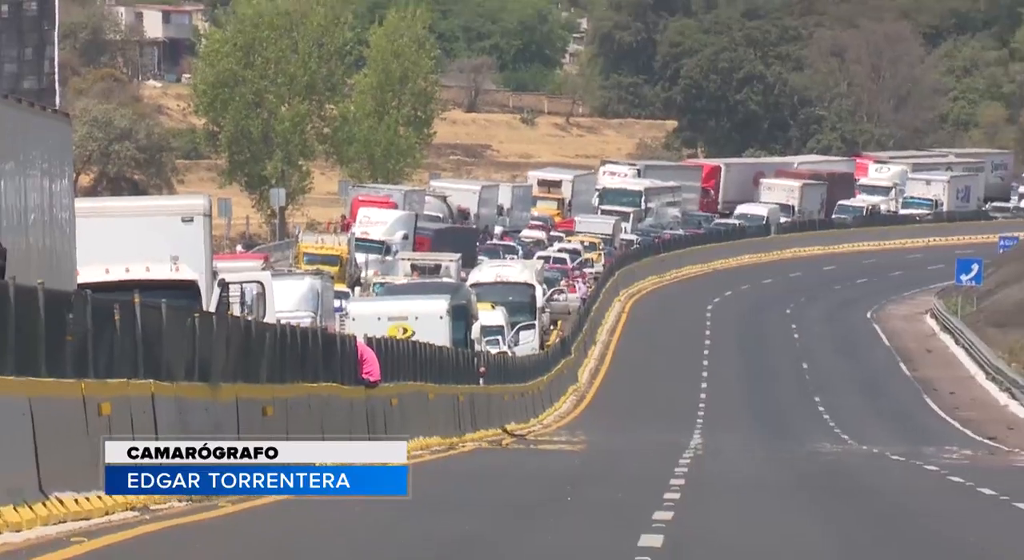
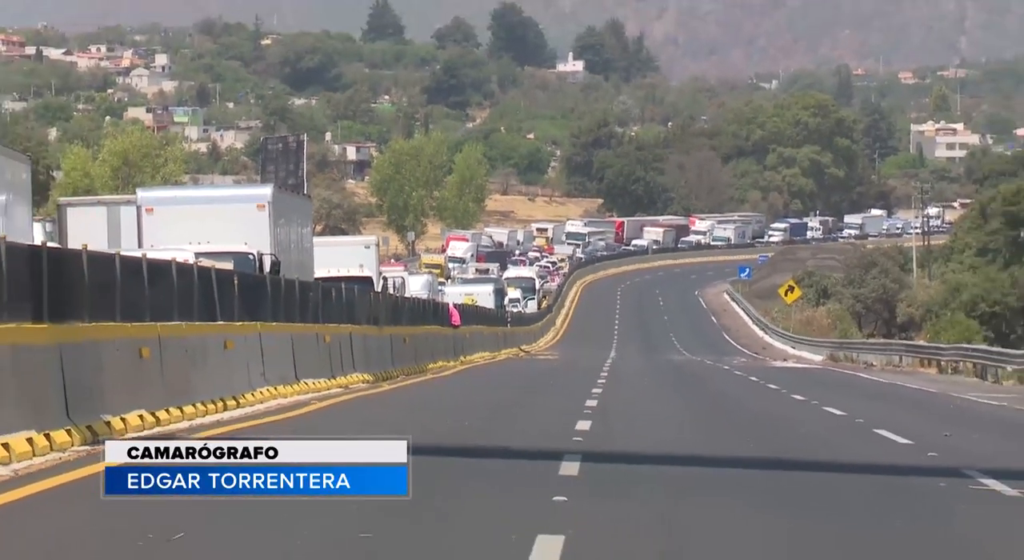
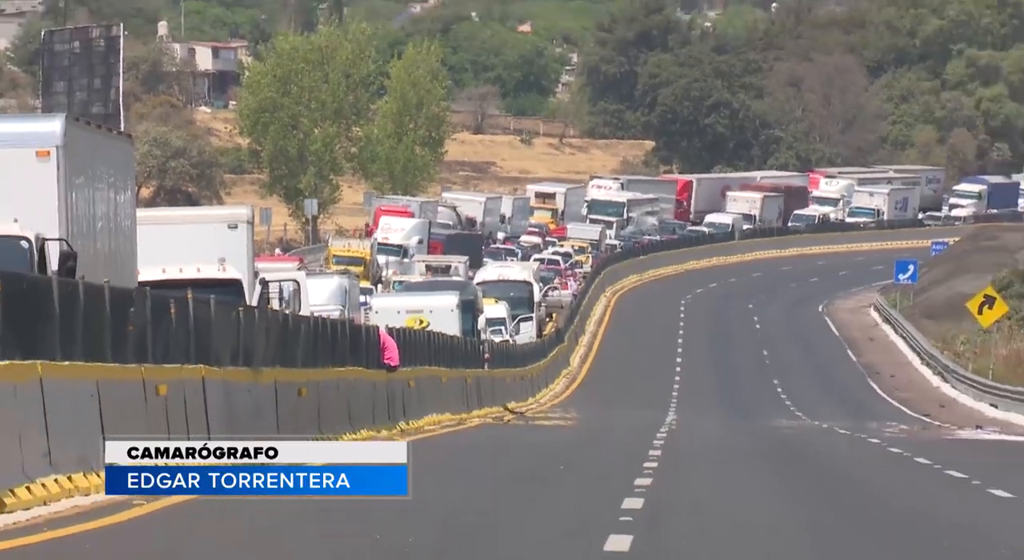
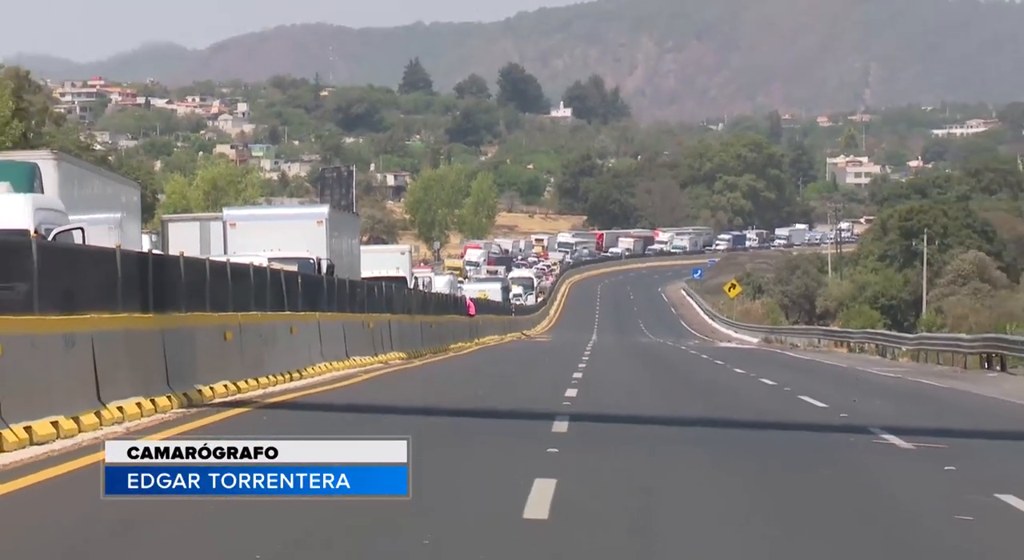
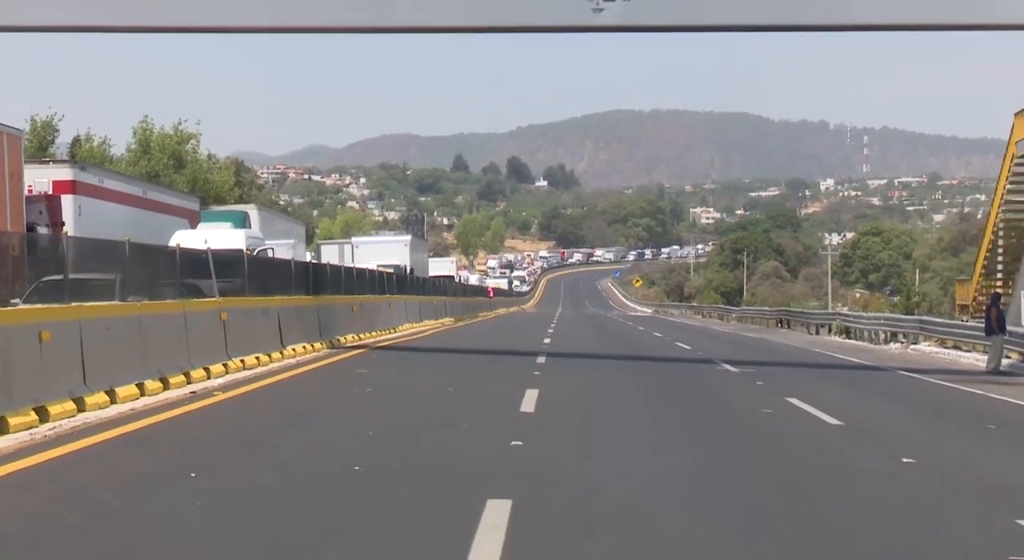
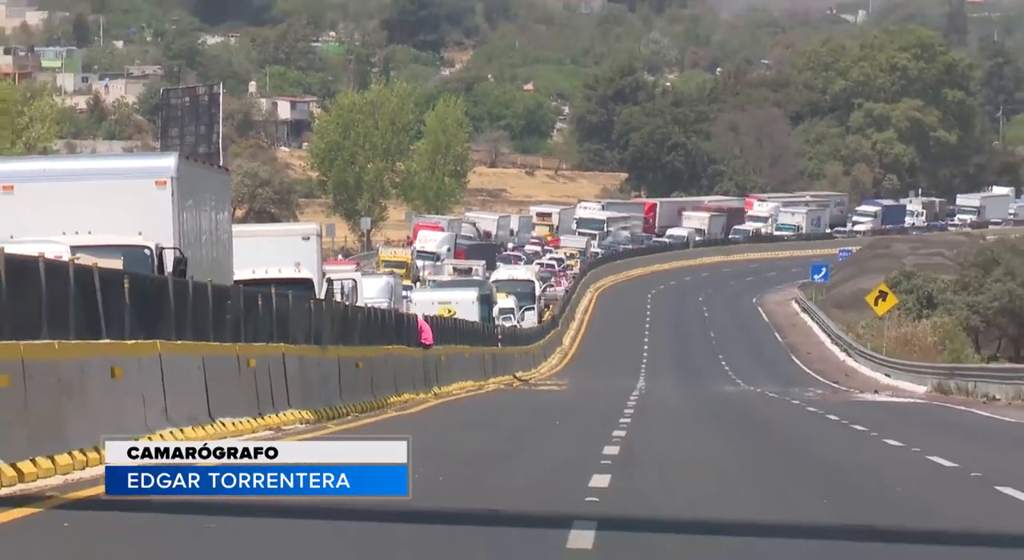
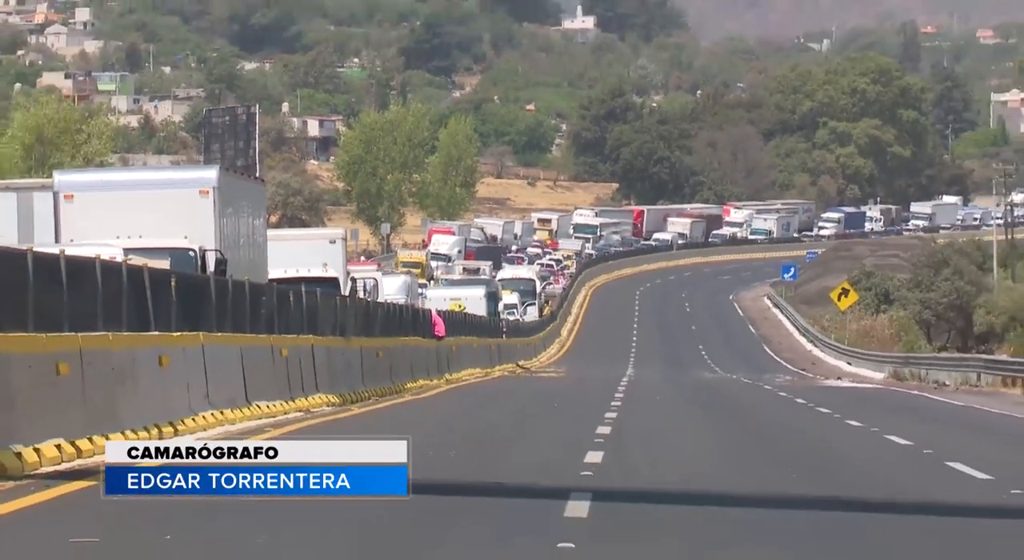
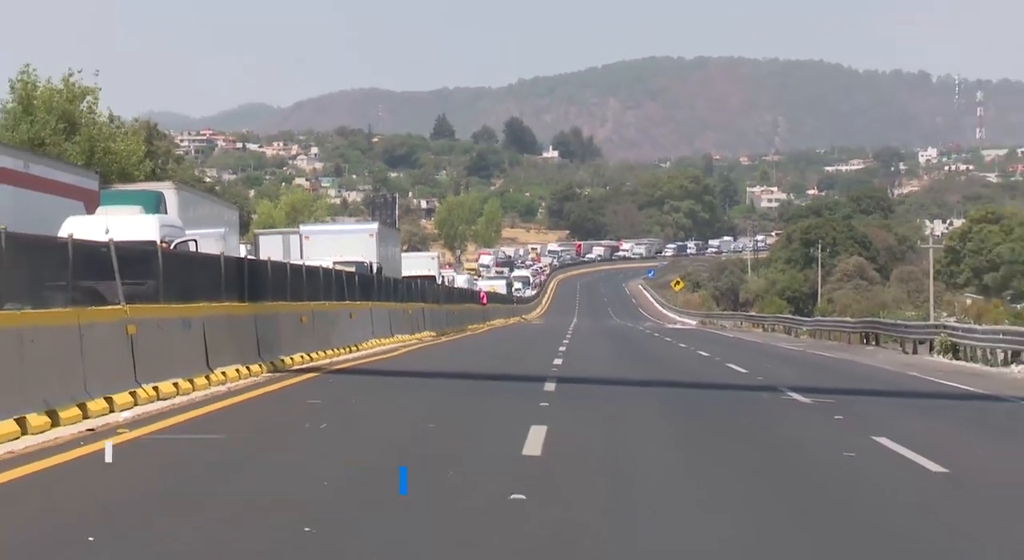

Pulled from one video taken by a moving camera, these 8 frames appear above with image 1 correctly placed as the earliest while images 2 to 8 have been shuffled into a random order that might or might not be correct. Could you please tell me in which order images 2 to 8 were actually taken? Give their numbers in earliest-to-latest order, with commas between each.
3, 6, 7, 2, 4, 8, 5
